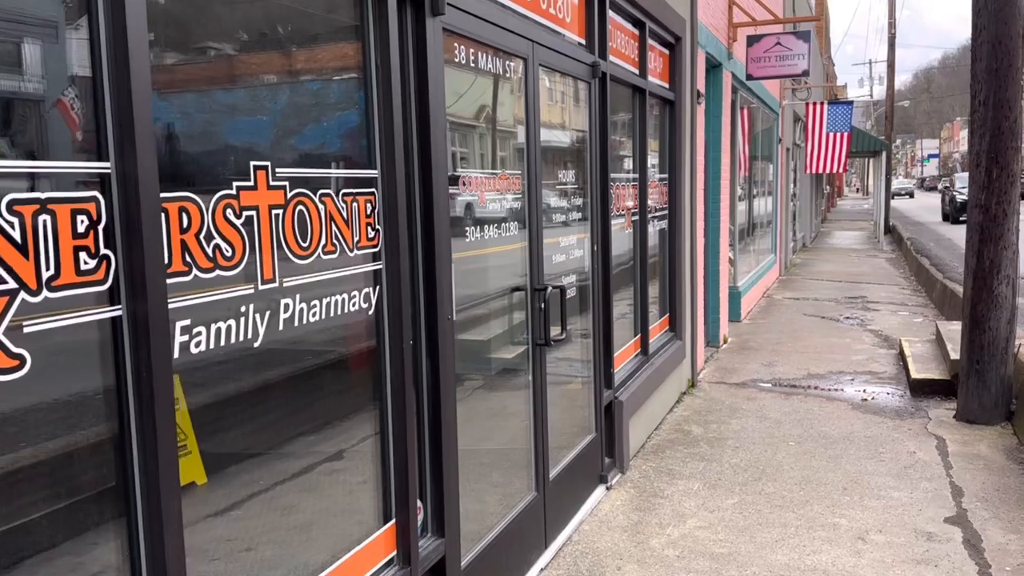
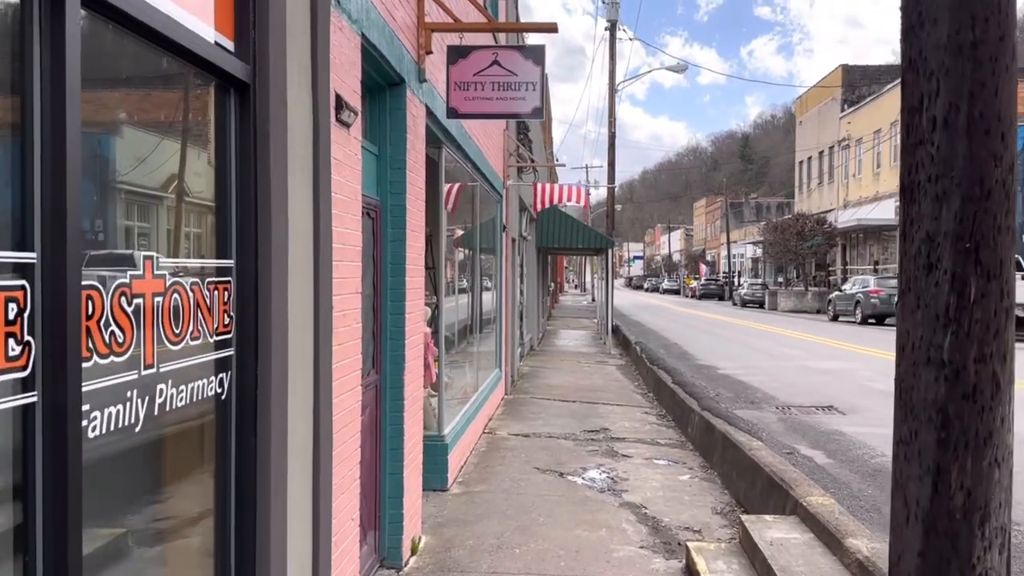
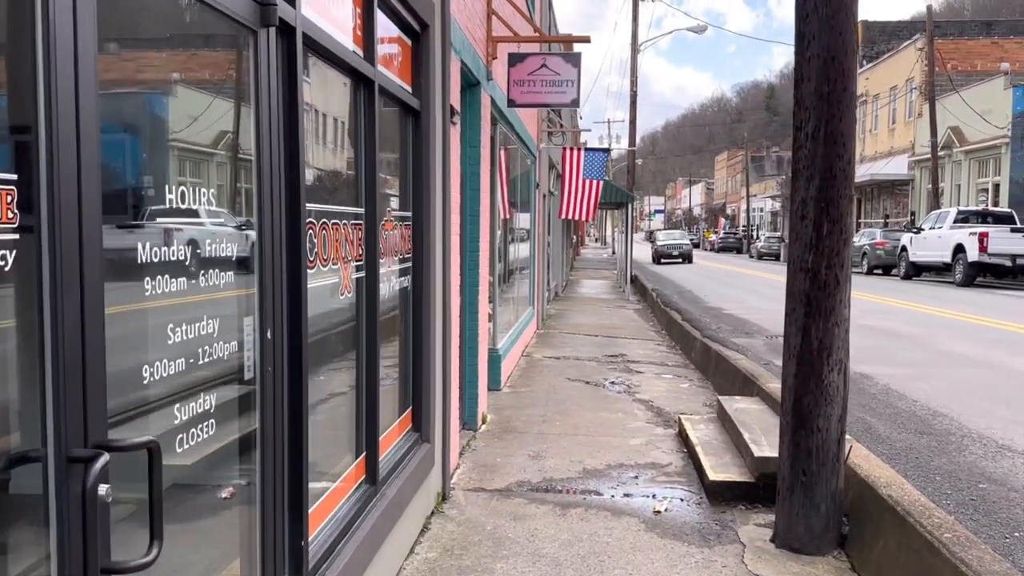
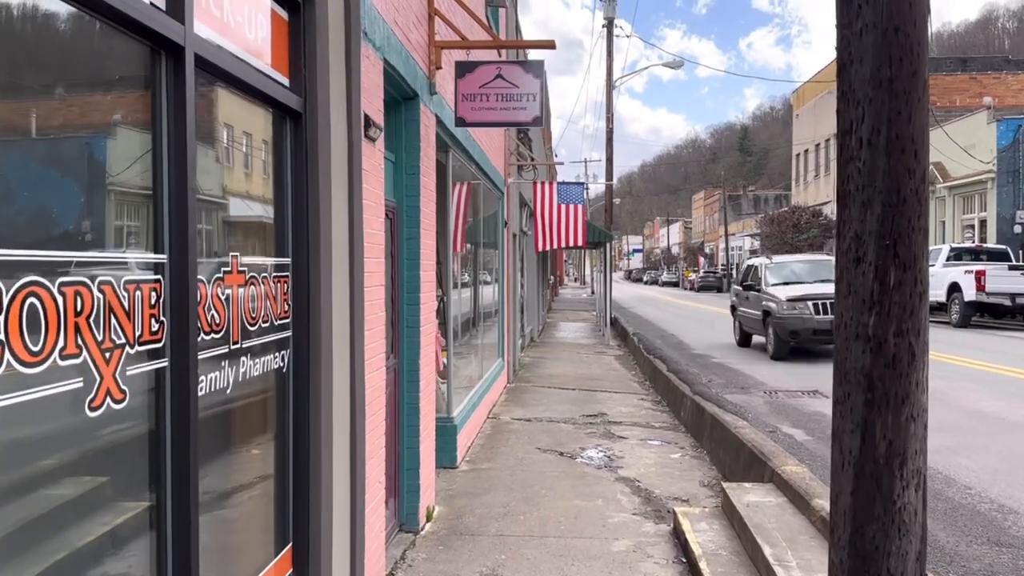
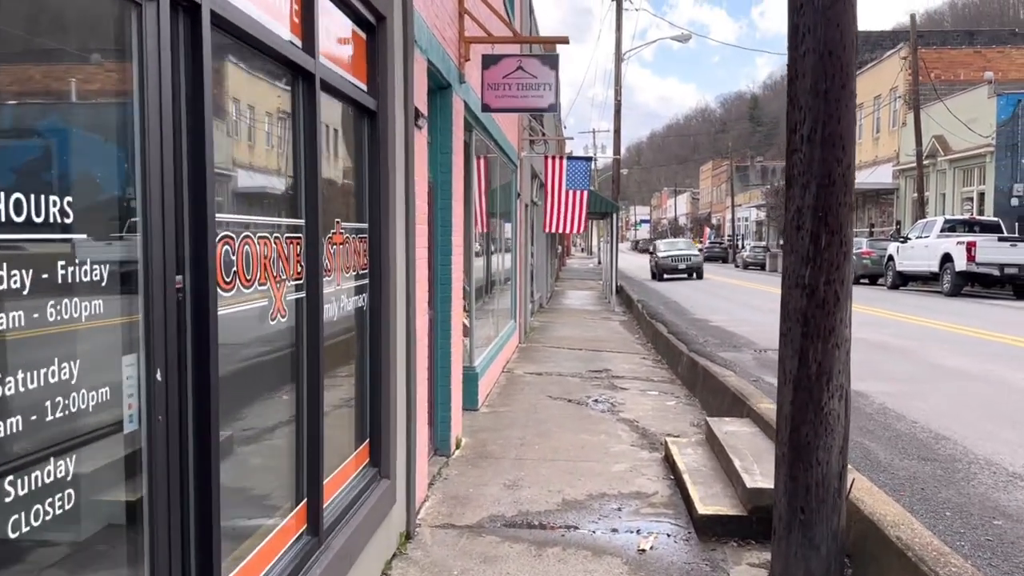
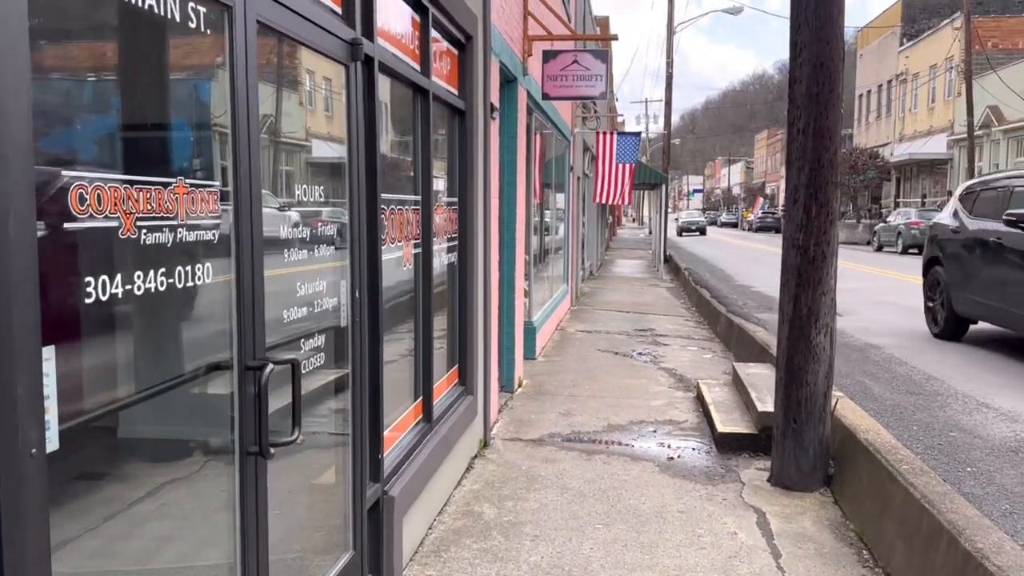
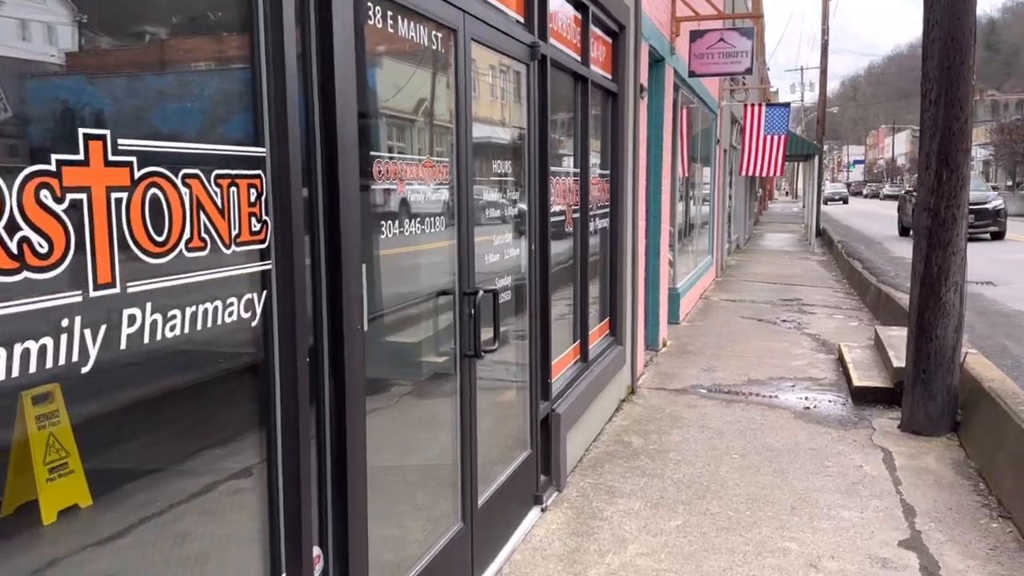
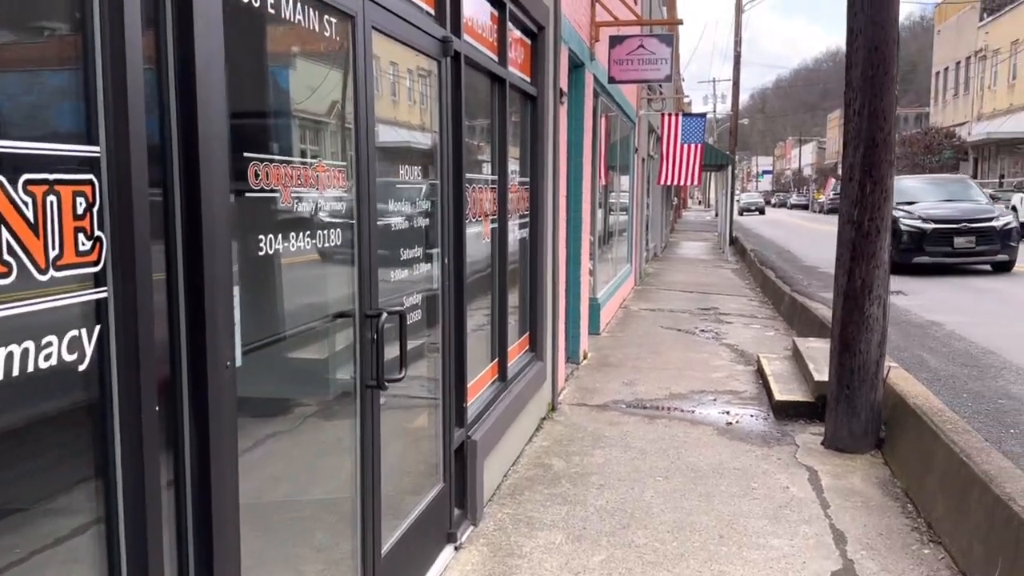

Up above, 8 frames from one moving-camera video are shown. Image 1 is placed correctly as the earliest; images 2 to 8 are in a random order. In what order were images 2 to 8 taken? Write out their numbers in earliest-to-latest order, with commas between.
7, 8, 6, 3, 5, 4, 2
